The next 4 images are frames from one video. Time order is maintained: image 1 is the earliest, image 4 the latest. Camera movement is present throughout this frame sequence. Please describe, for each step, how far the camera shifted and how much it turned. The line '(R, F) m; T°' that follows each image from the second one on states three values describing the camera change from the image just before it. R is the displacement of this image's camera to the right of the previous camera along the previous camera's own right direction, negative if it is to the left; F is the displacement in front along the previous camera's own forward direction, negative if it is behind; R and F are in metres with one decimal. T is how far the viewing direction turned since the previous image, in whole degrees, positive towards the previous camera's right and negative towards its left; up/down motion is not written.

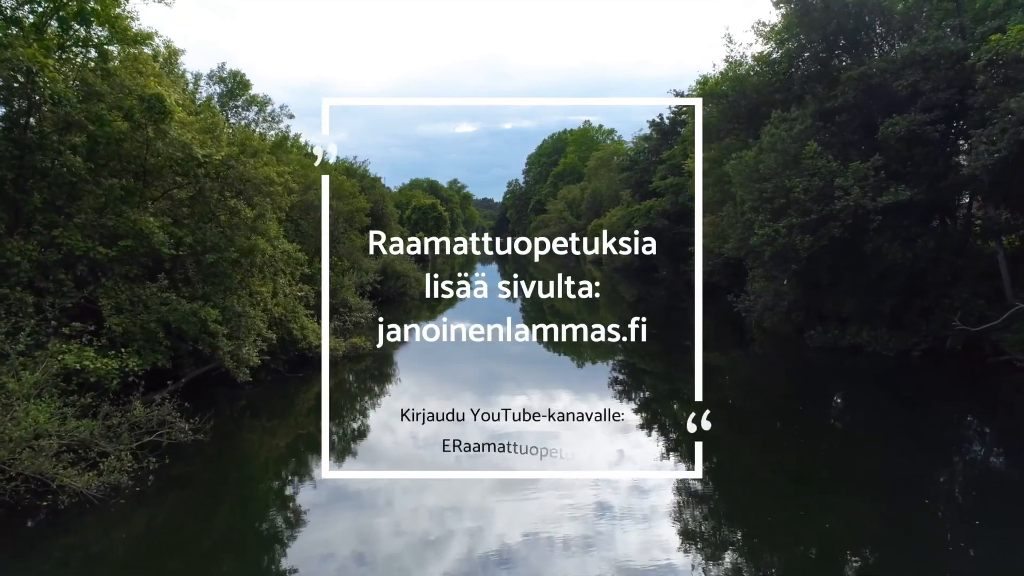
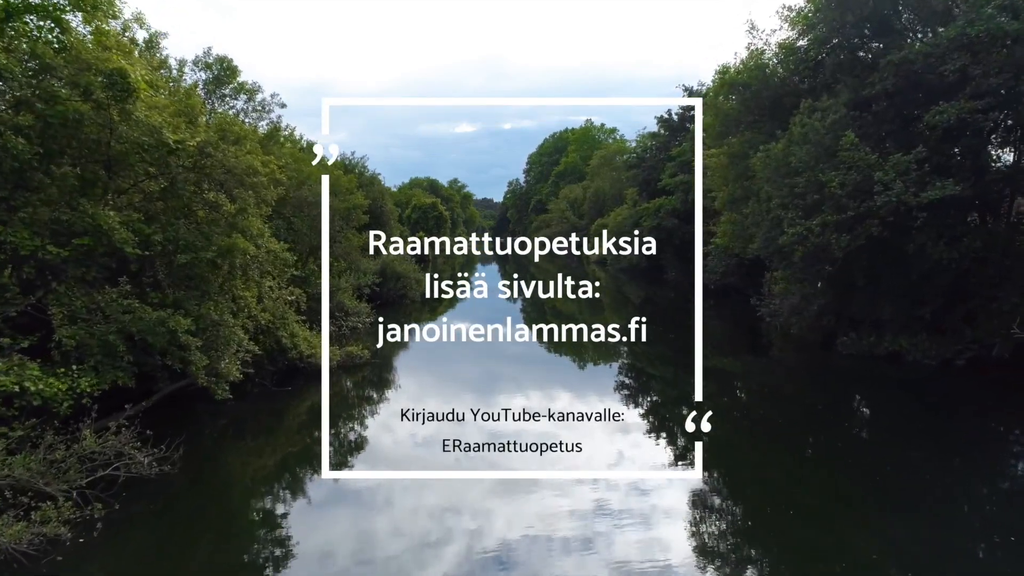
(-0.1, +0.9) m; 0°
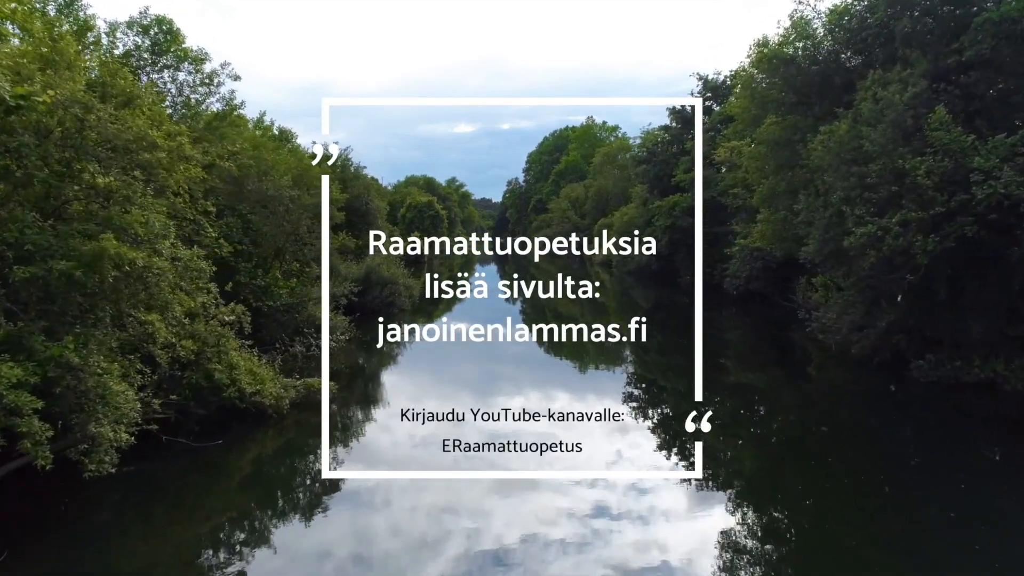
(-0.1, +2.0) m; 0°
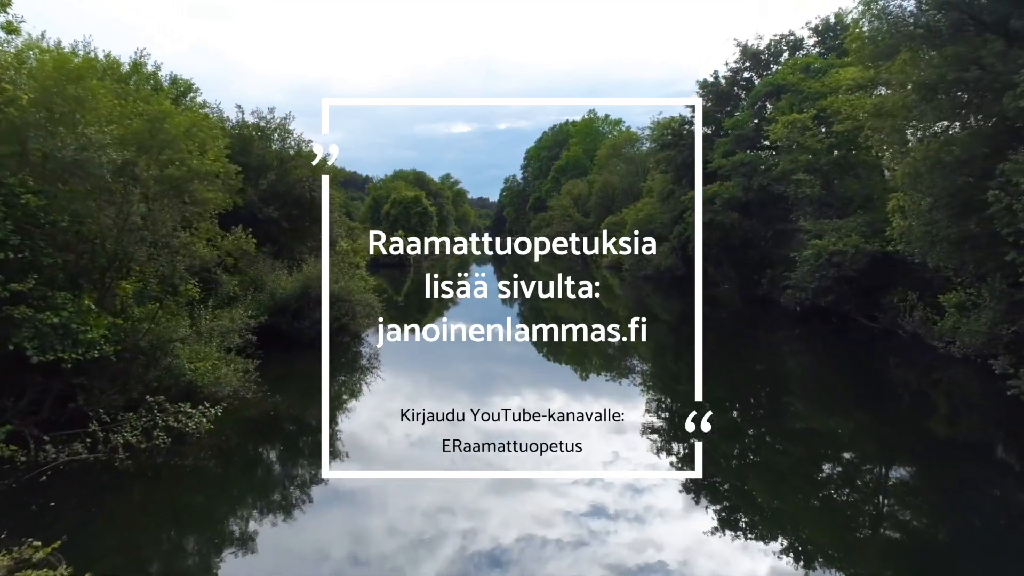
(-0.1, +1.0) m; 0°
